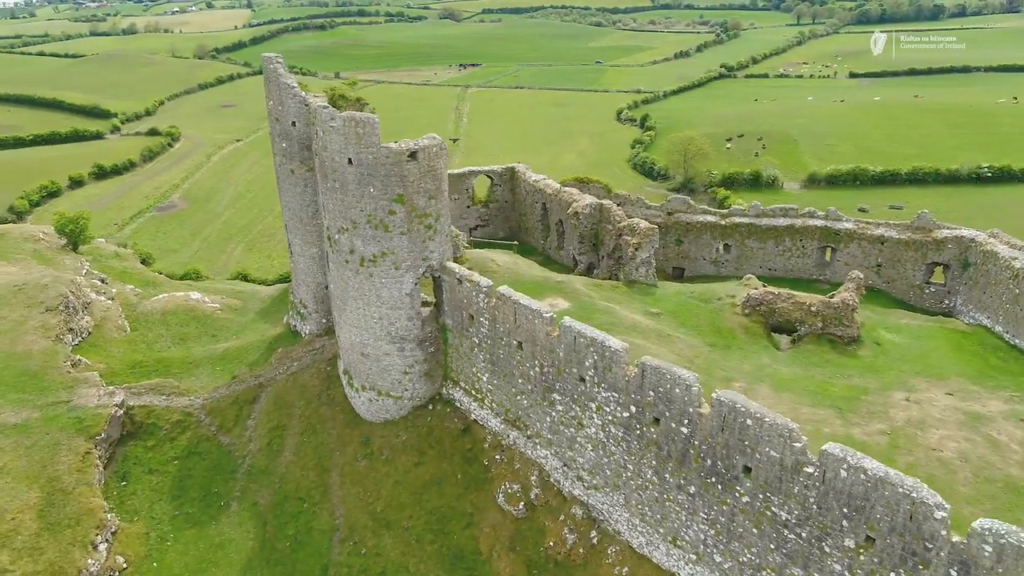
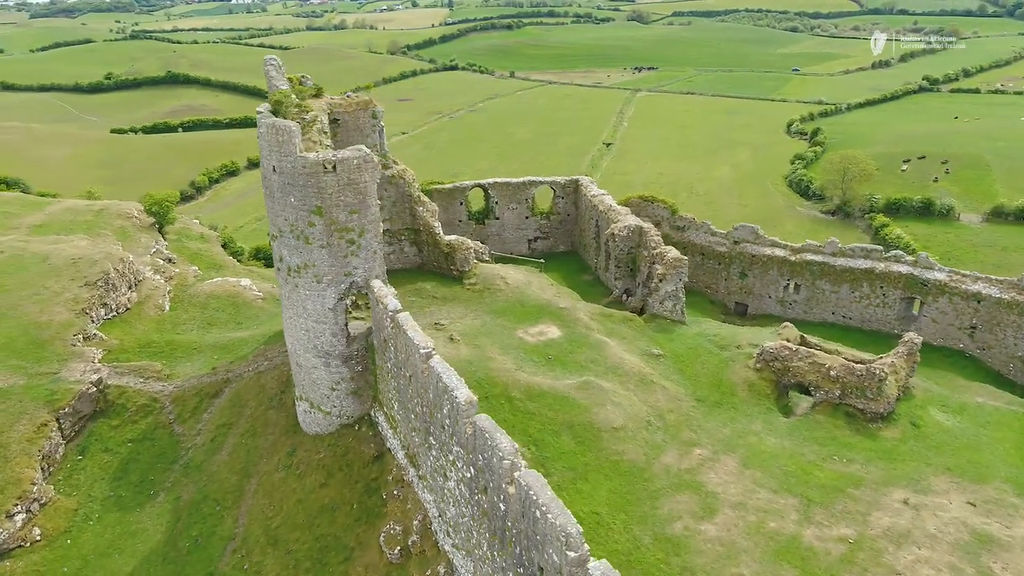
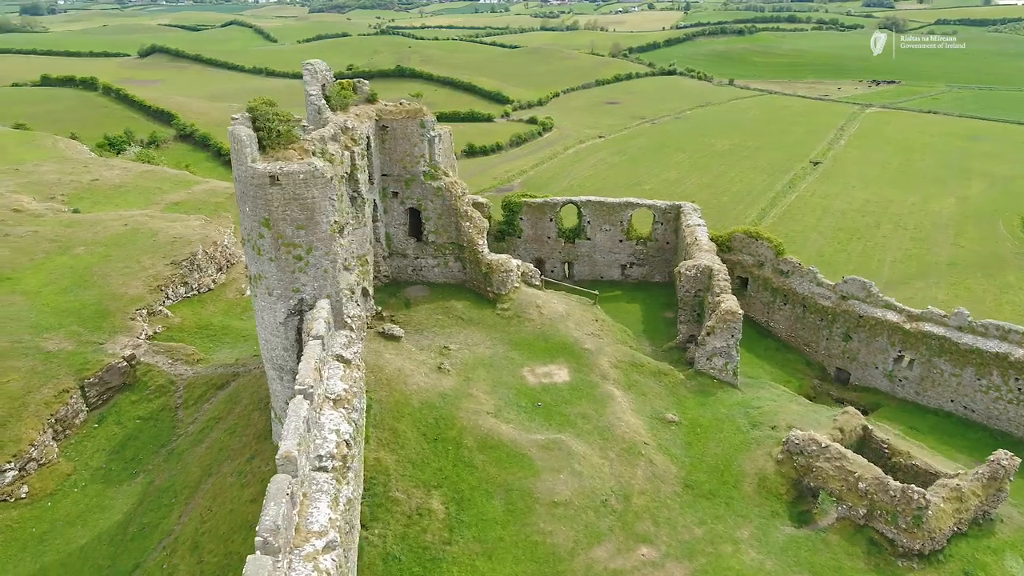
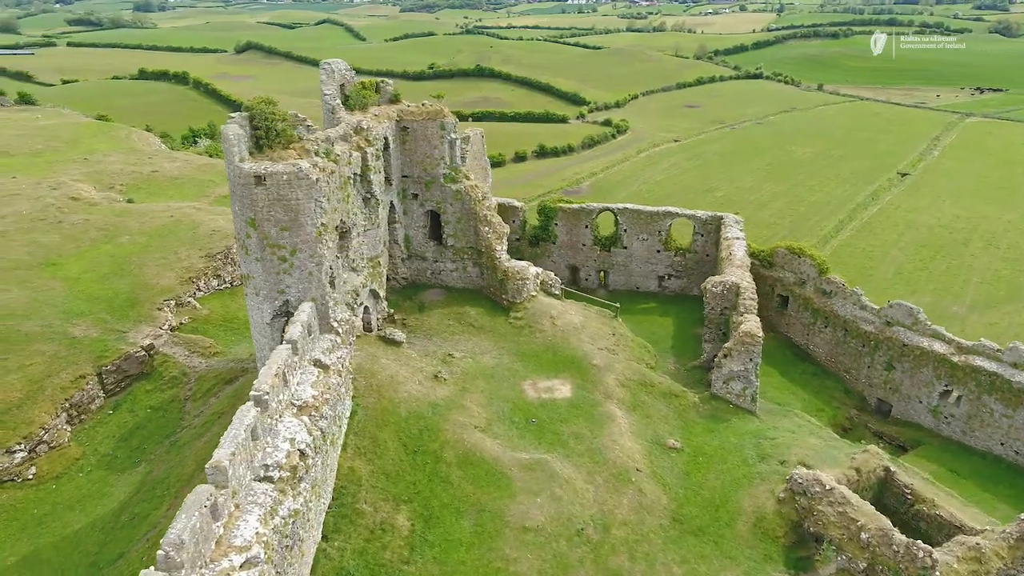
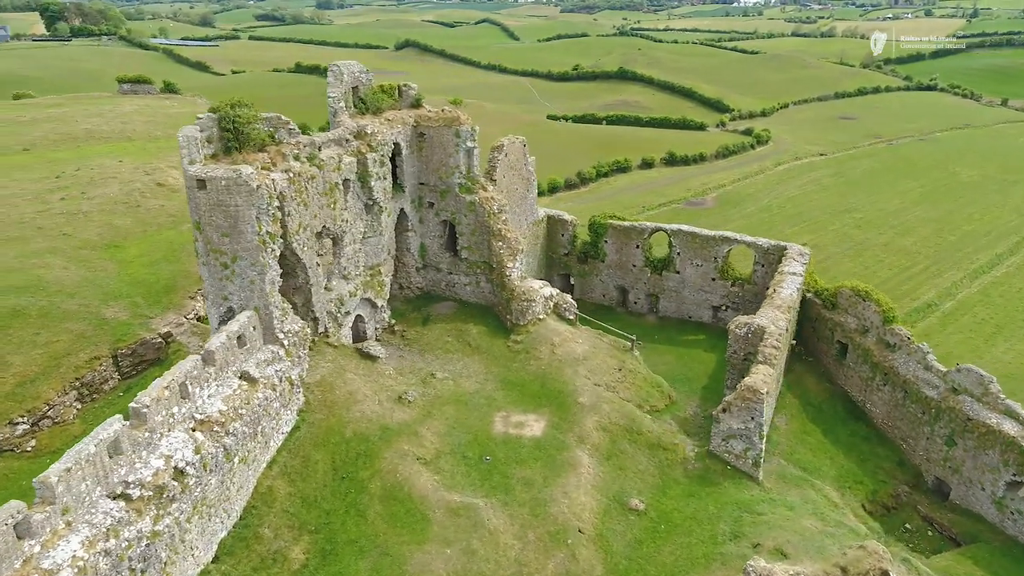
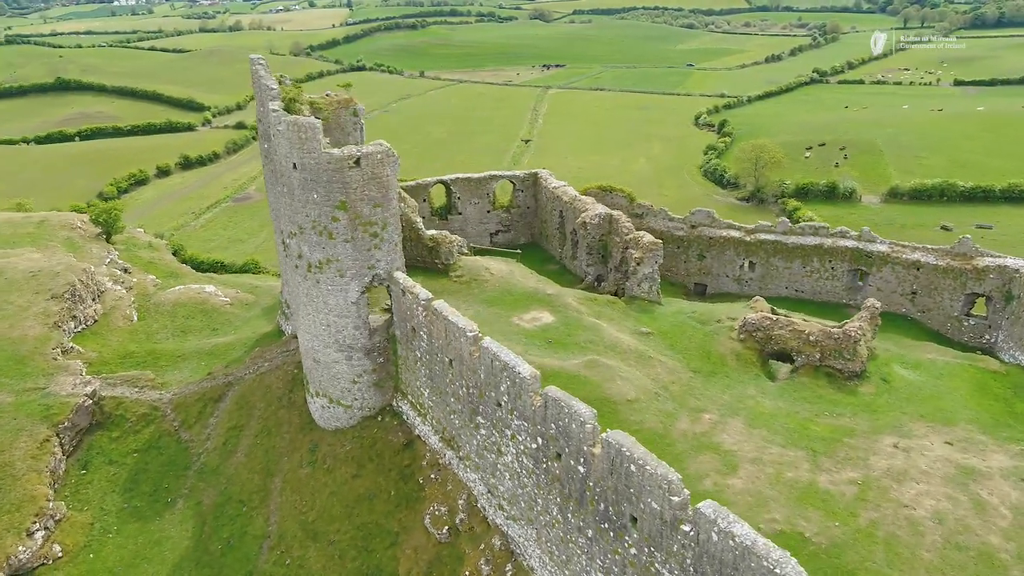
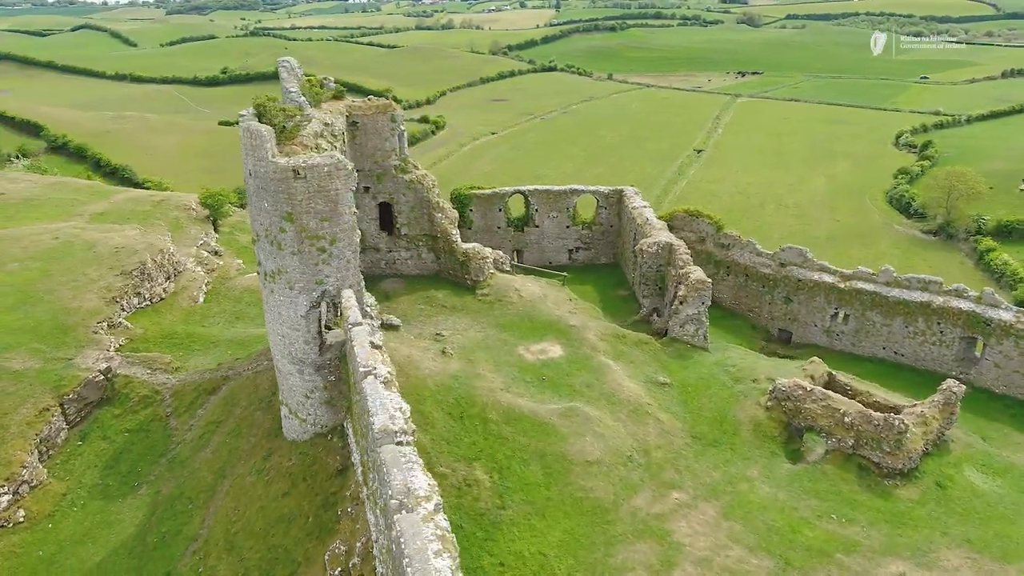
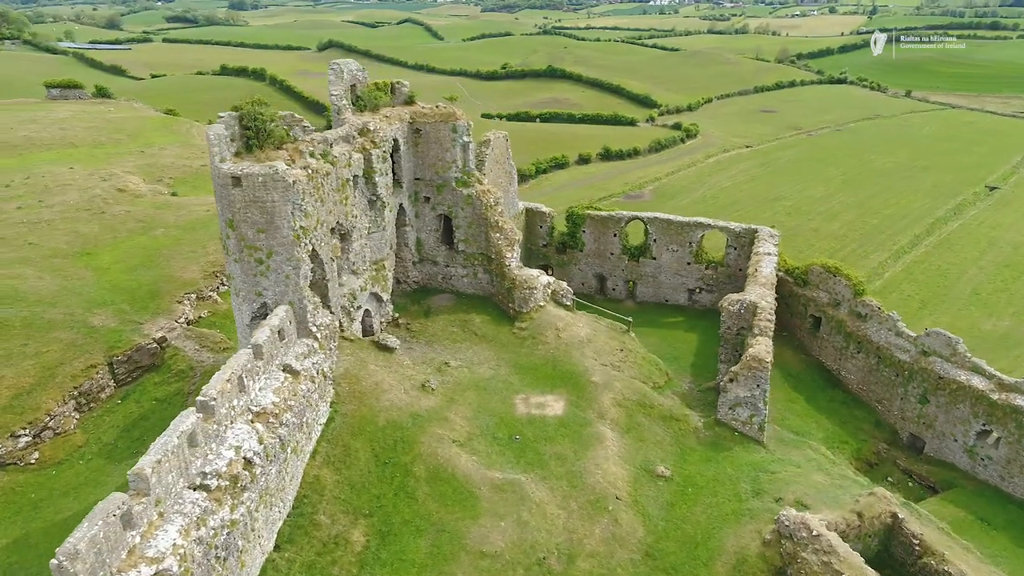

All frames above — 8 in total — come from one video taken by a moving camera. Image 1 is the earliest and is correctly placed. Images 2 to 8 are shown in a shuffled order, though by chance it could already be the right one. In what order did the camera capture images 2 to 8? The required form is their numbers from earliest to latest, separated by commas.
6, 2, 7, 3, 4, 8, 5
